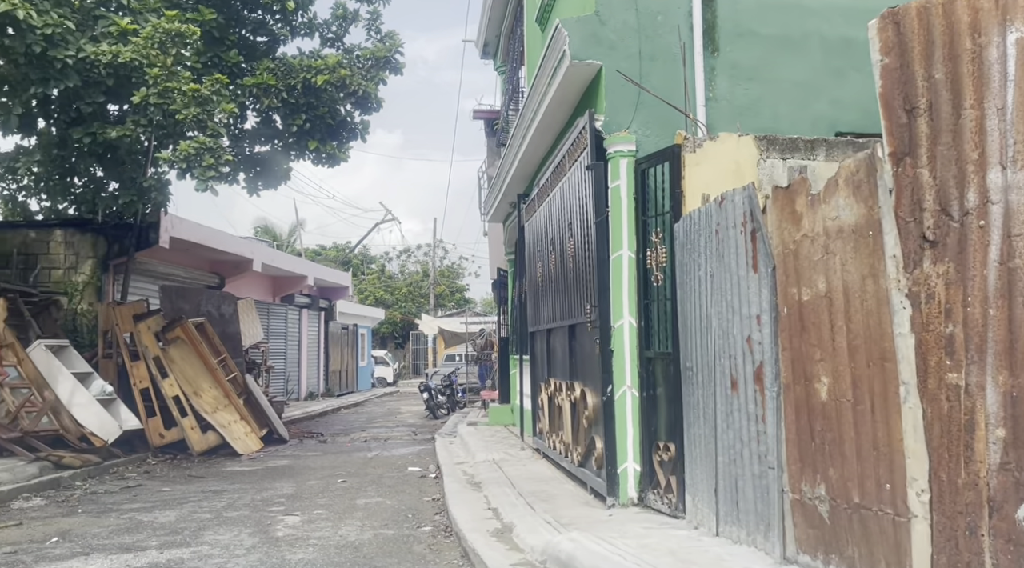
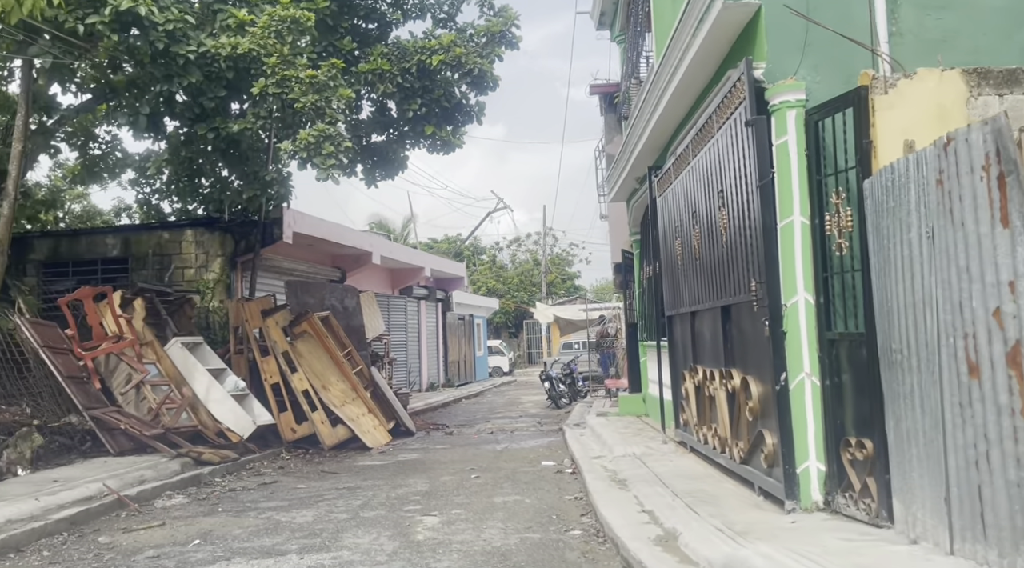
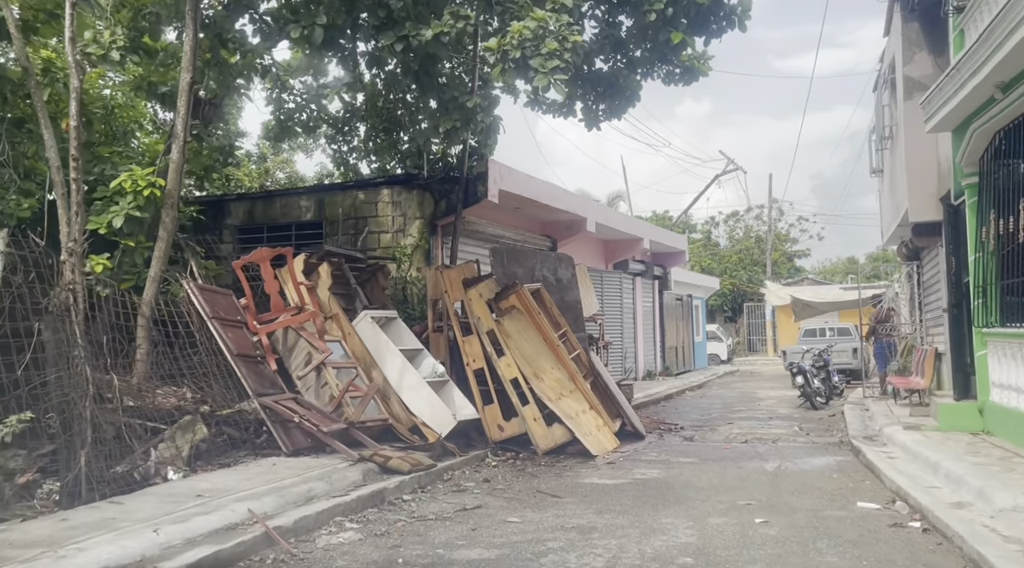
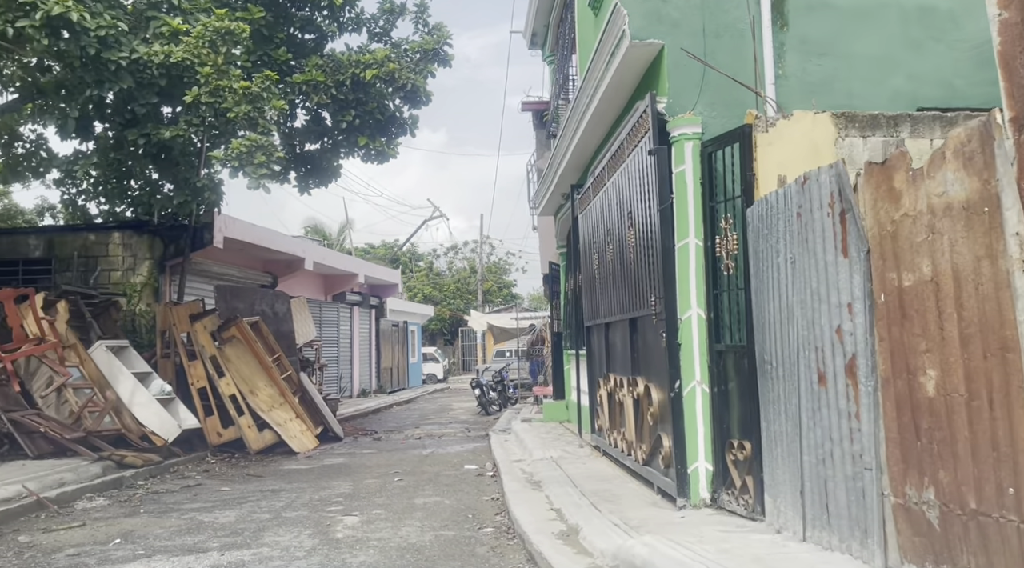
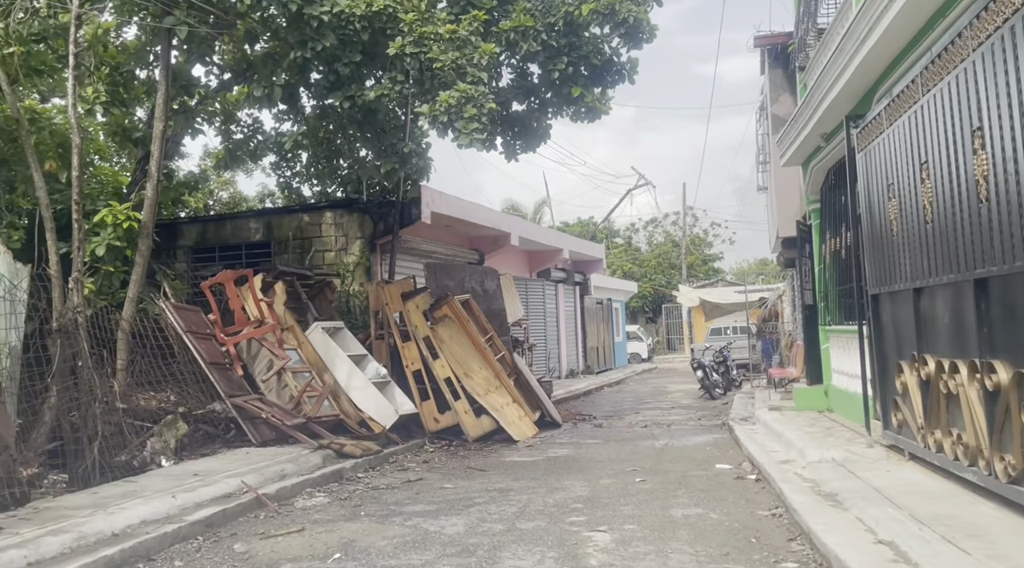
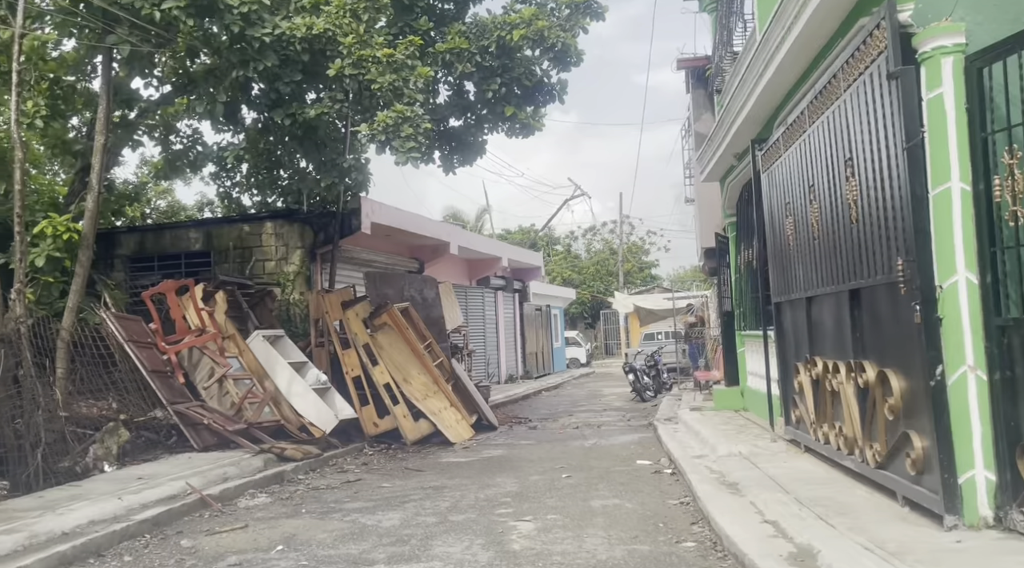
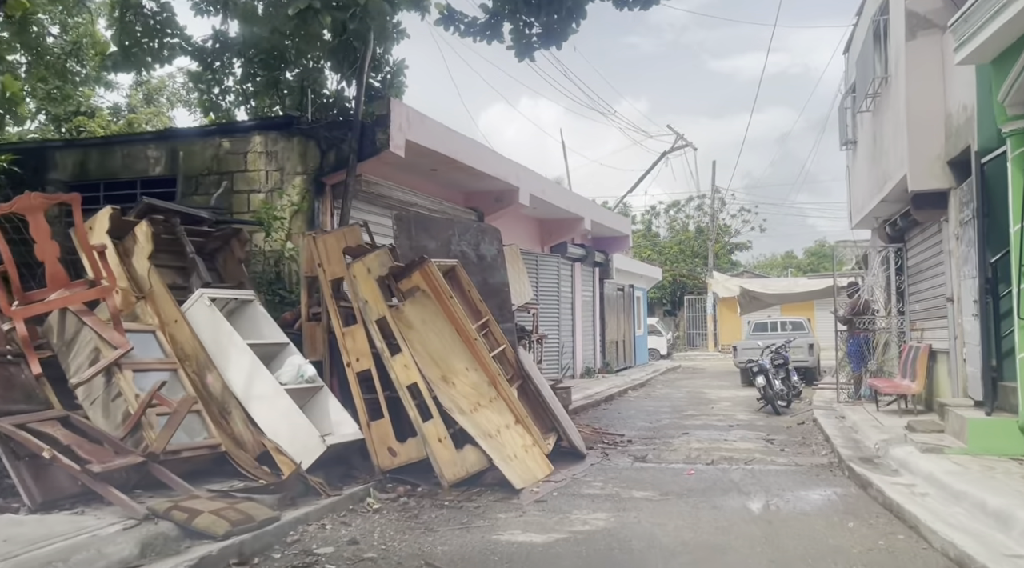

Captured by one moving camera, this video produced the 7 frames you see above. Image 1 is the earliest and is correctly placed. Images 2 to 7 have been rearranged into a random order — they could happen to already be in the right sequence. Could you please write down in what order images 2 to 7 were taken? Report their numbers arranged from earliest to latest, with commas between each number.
4, 2, 6, 5, 3, 7
